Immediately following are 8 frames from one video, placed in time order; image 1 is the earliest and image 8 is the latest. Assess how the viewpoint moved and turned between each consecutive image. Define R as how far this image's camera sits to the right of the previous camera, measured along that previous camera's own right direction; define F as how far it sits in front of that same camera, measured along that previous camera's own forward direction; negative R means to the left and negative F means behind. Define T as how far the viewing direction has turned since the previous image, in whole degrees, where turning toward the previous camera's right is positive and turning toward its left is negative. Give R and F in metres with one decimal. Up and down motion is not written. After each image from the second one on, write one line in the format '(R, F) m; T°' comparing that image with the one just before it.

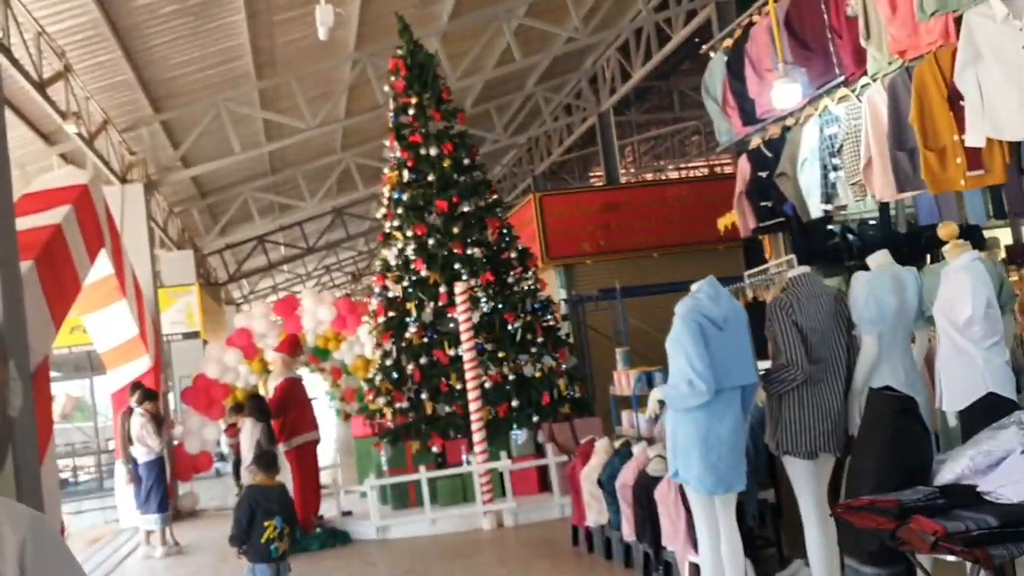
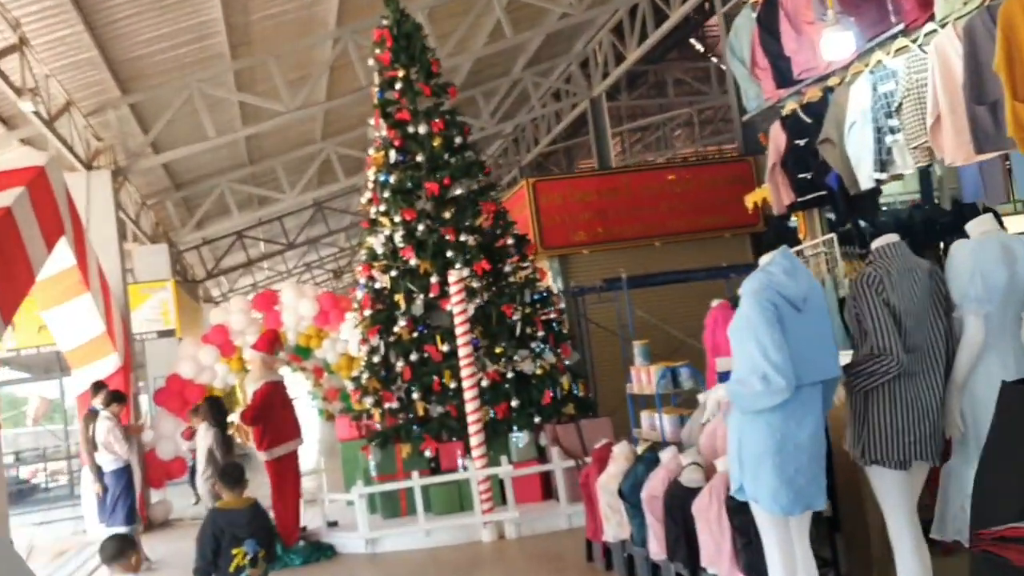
(-0.1, +0.6) m; +1°
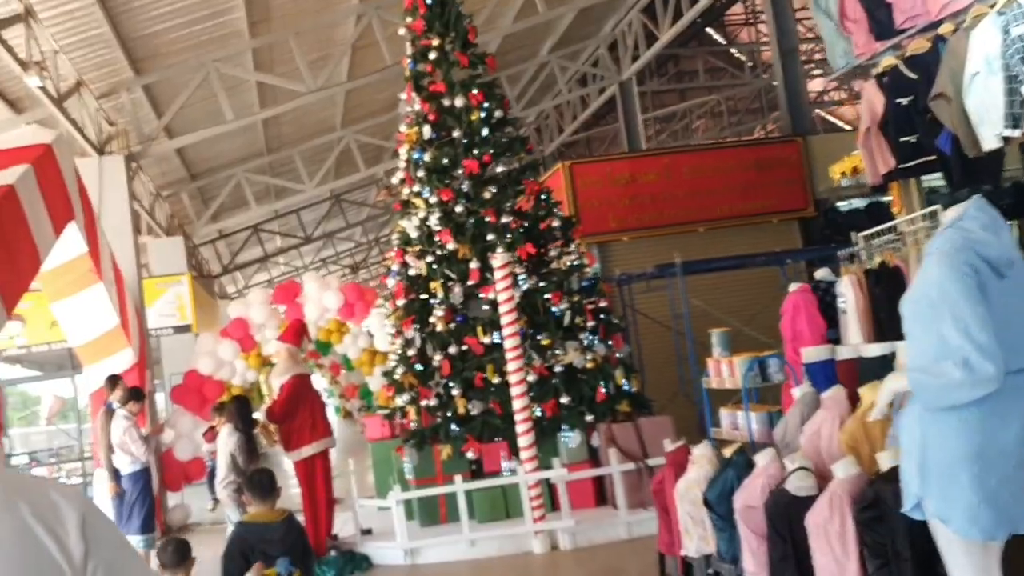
(-0.2, +0.5) m; -1°
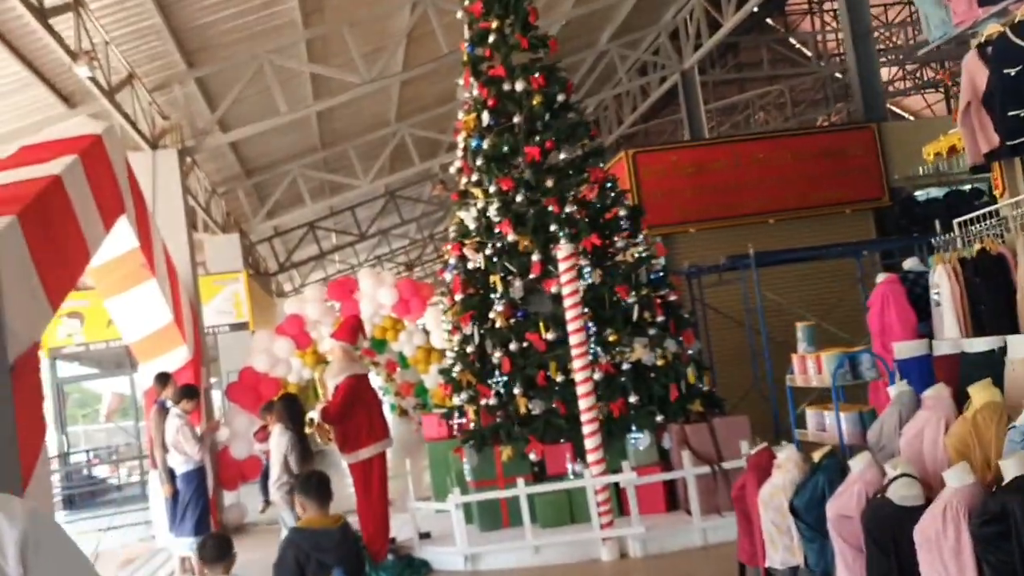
(0.0, +0.3) m; -3°
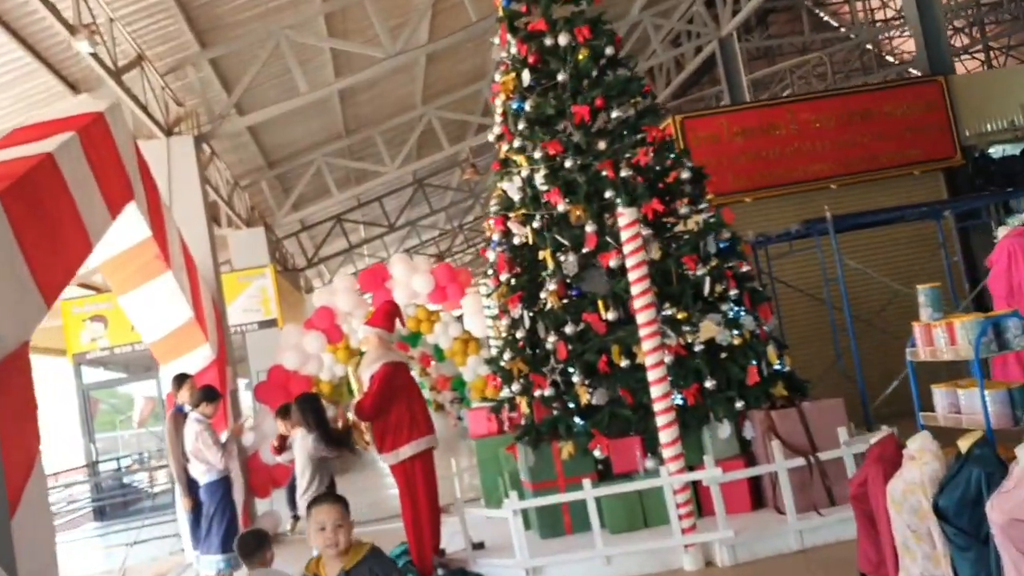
(-0.1, +0.6) m; -2°
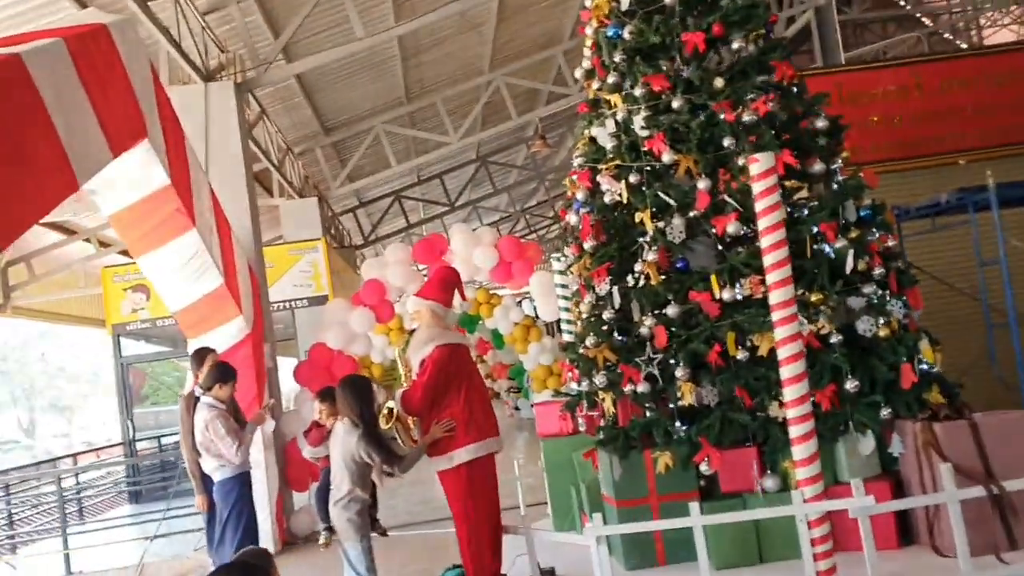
(-0.1, +0.9) m; -3°
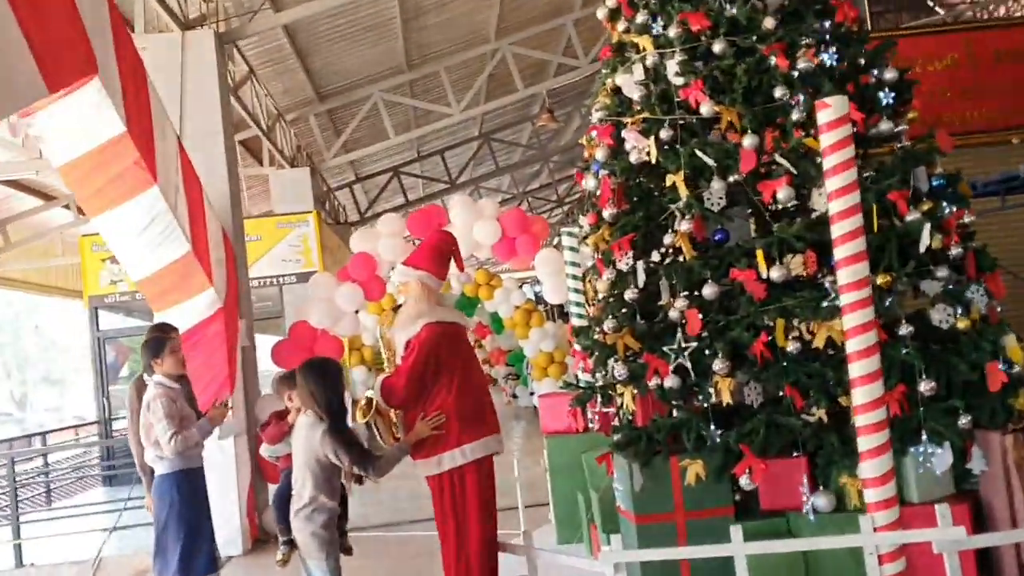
(0.0, +0.6) m; 0°
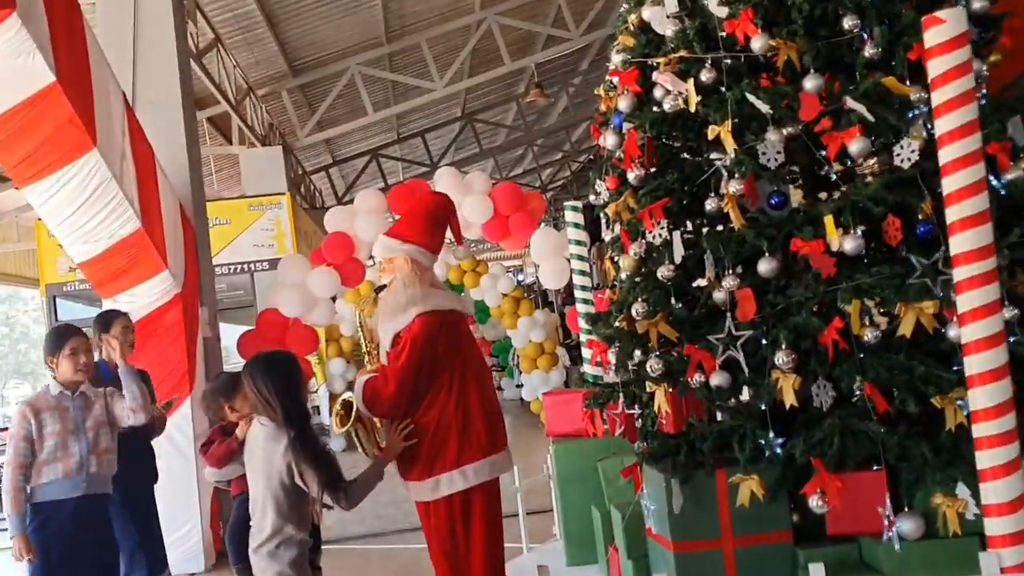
(-0.1, +0.6) m; +1°
